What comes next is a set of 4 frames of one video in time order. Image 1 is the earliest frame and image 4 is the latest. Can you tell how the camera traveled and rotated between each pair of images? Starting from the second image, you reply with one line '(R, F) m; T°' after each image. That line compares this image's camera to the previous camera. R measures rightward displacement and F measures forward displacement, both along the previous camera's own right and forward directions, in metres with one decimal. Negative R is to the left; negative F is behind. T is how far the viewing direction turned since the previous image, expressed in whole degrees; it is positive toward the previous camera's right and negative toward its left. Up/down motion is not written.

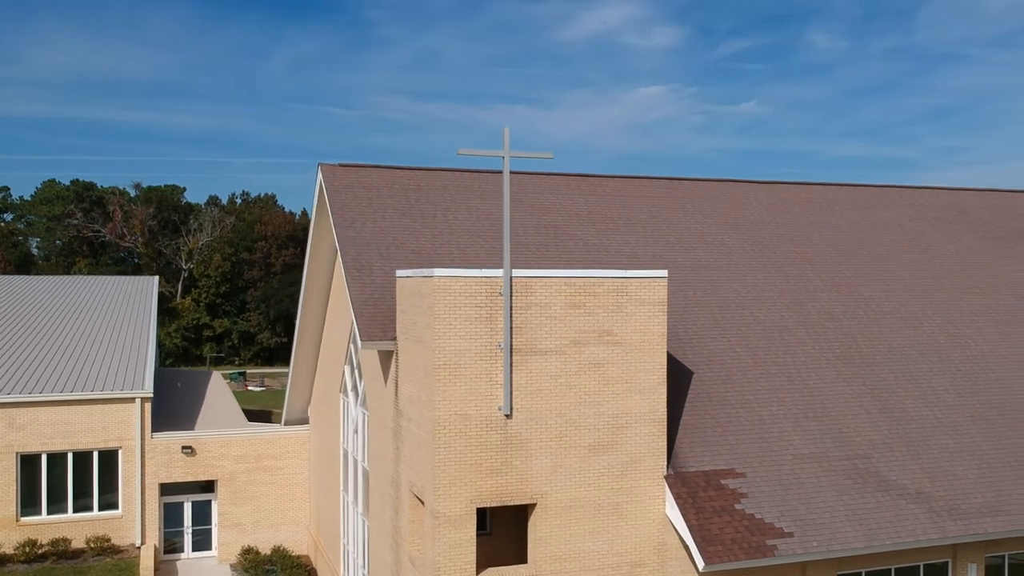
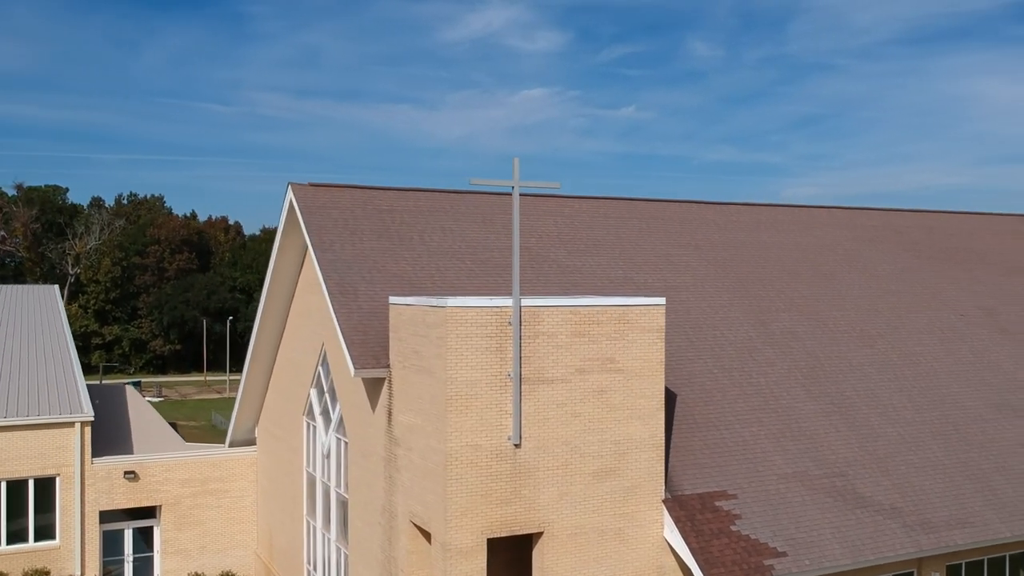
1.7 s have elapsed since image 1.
(-1.7, +0.1) m; +7°
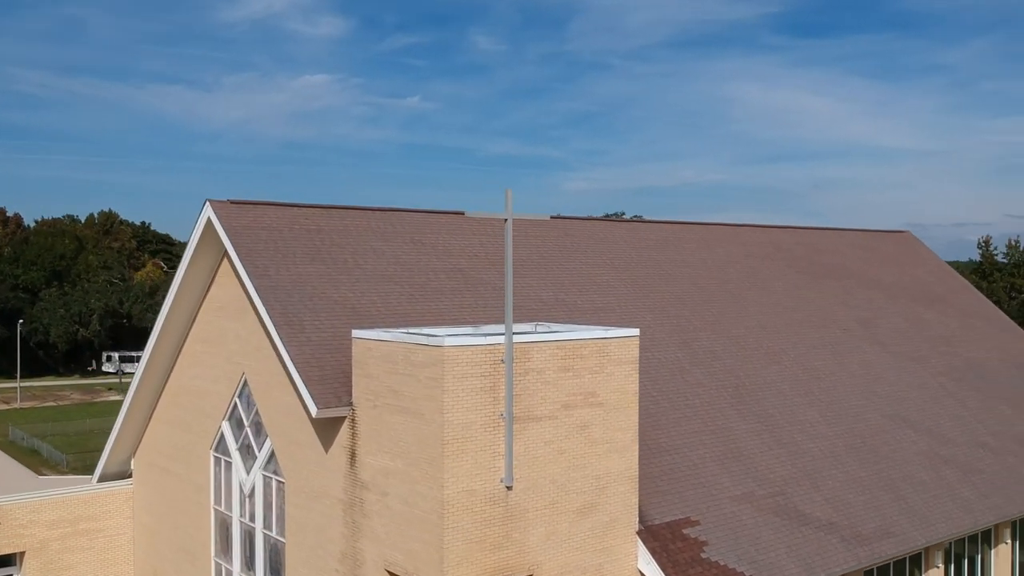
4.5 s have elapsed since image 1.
(-2.7, +0.8) m; +12°
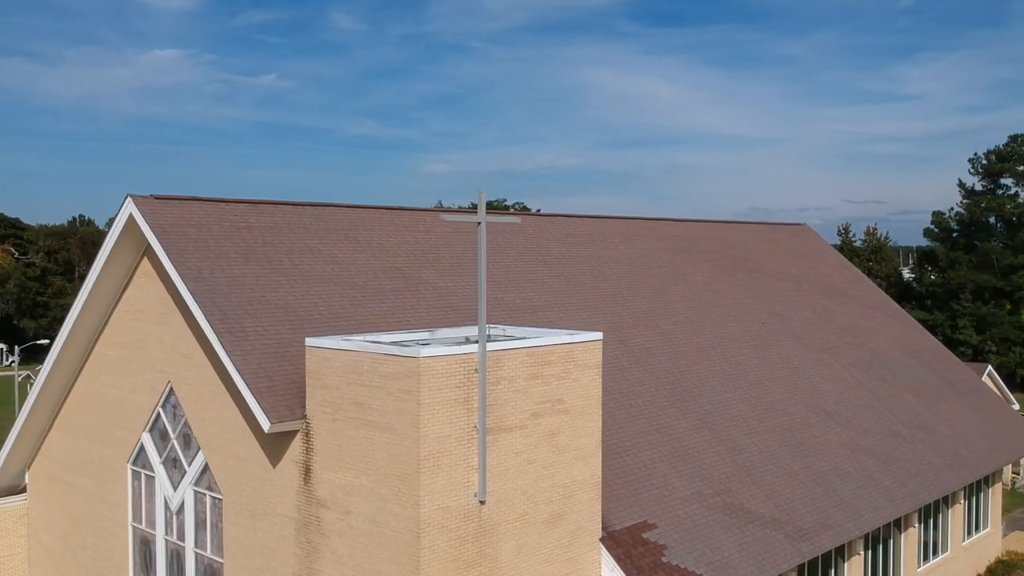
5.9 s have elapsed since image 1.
(-1.4, +0.6) m; +8°
